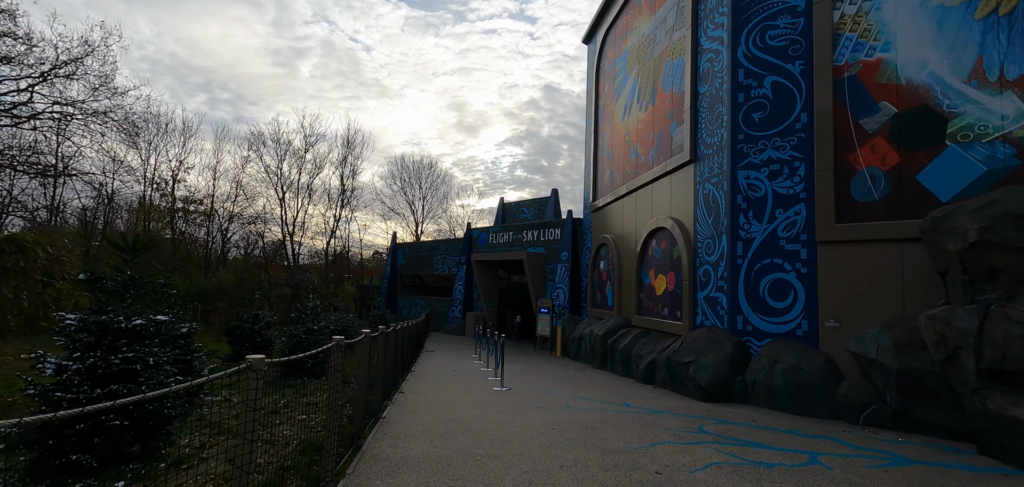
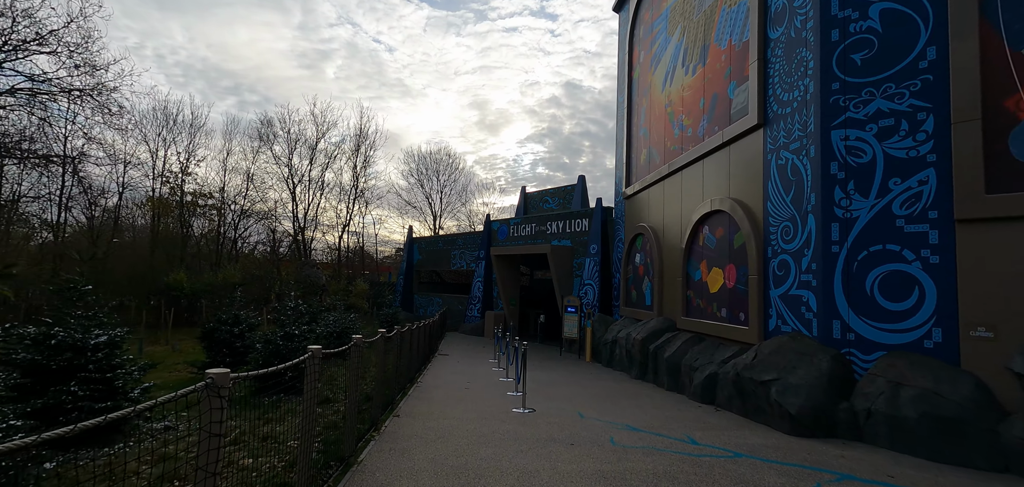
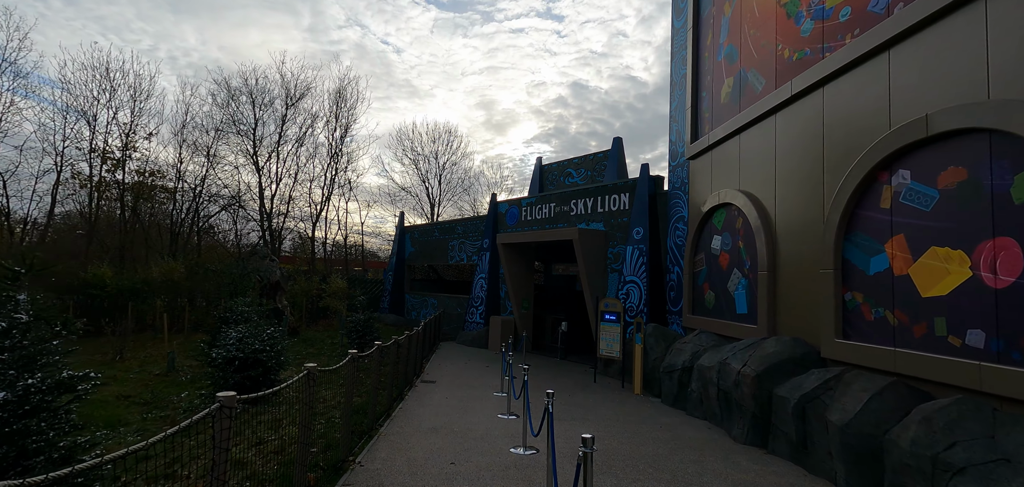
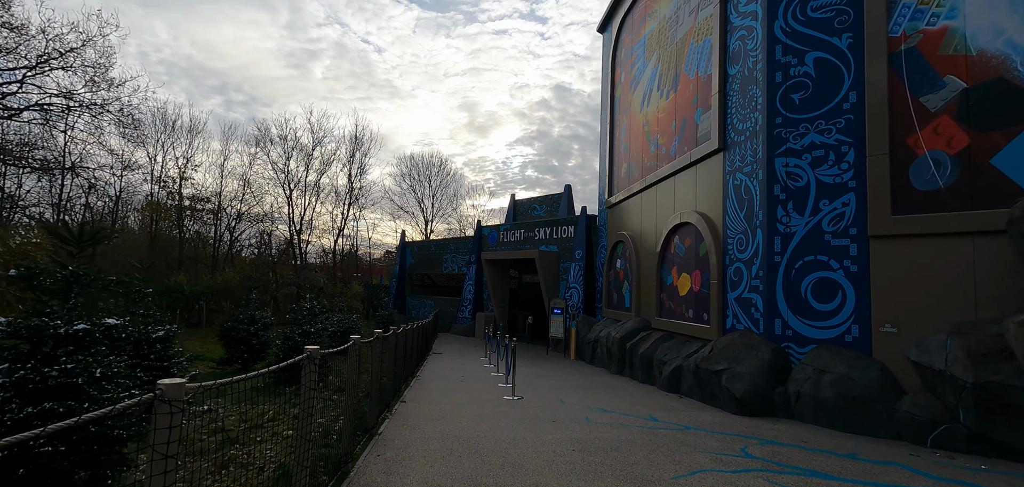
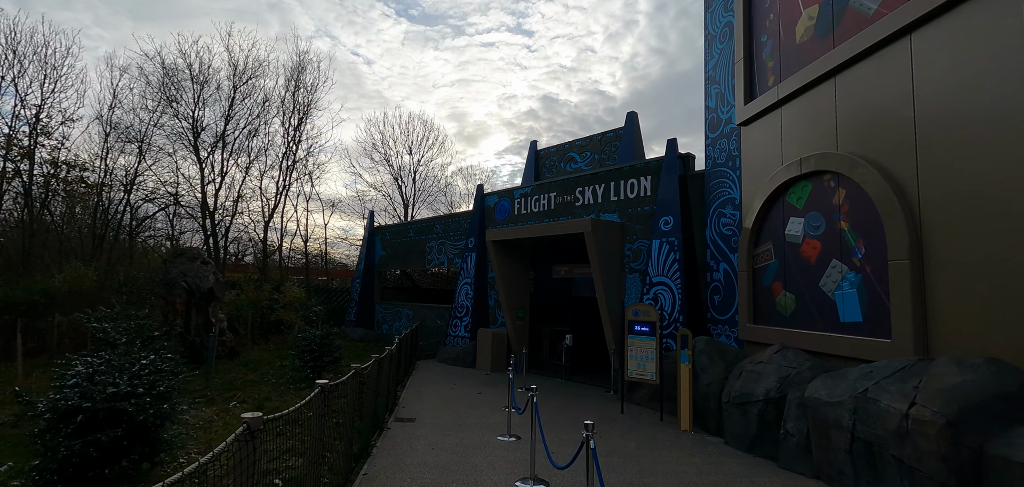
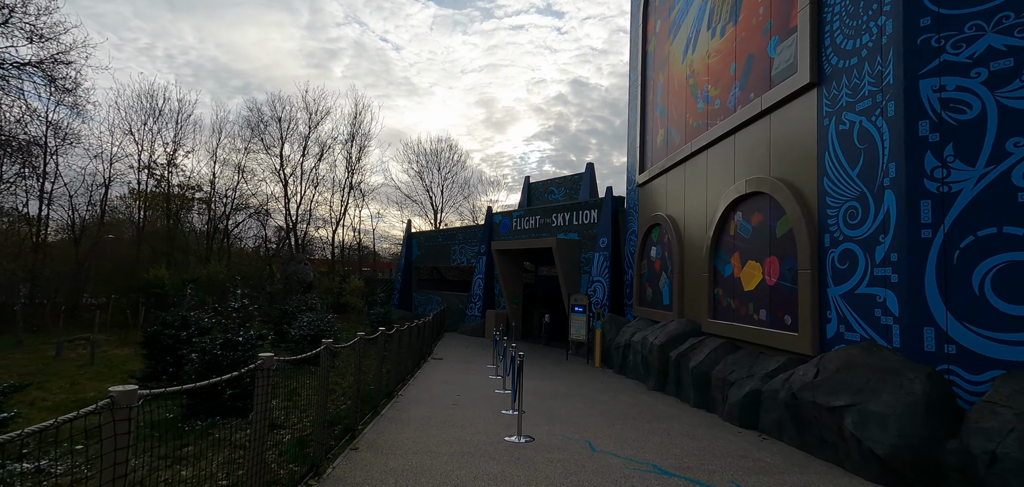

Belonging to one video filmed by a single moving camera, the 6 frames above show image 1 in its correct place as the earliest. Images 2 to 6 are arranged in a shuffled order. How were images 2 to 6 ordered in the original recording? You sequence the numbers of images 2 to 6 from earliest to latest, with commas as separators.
4, 2, 6, 3, 5
